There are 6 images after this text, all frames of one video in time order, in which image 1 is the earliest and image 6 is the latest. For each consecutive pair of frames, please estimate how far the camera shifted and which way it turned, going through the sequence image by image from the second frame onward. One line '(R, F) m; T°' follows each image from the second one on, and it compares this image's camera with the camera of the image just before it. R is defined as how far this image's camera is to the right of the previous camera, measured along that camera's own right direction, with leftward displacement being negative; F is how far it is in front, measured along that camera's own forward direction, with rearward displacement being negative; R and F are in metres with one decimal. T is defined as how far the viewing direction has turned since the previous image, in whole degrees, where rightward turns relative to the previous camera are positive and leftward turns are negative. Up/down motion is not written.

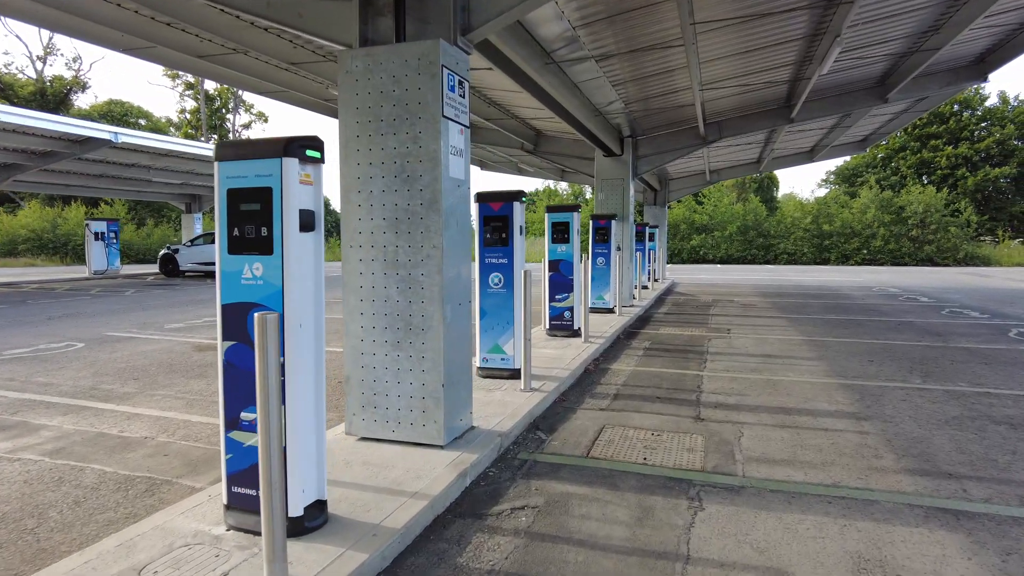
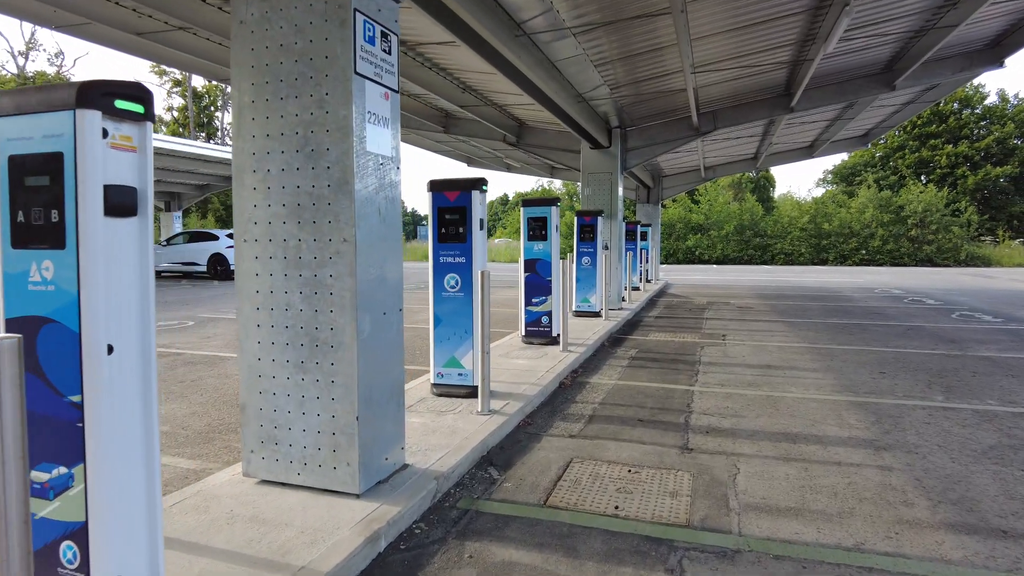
(+0.3, +0.9) m; 0°
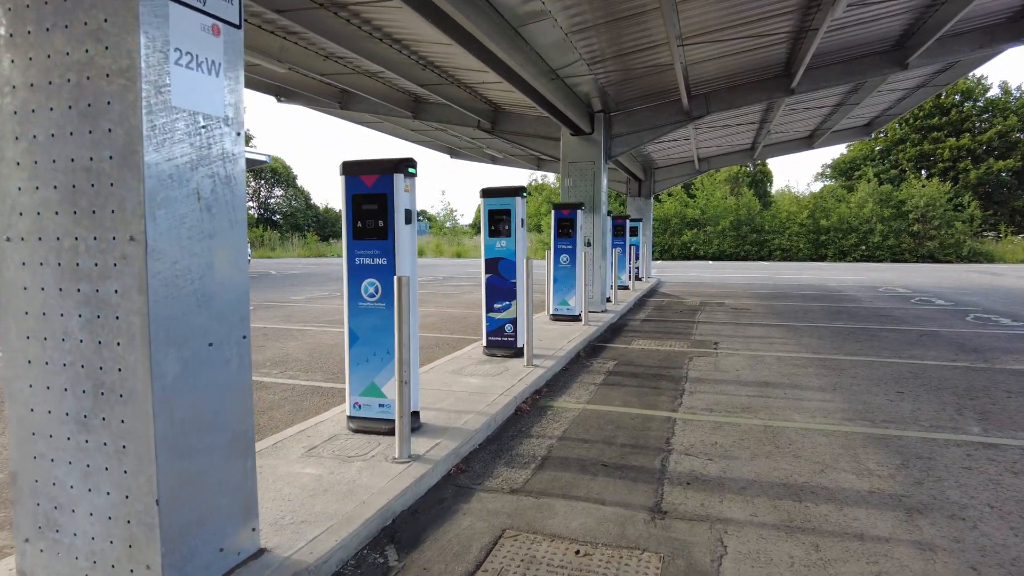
(+0.4, +1.1) m; 0°
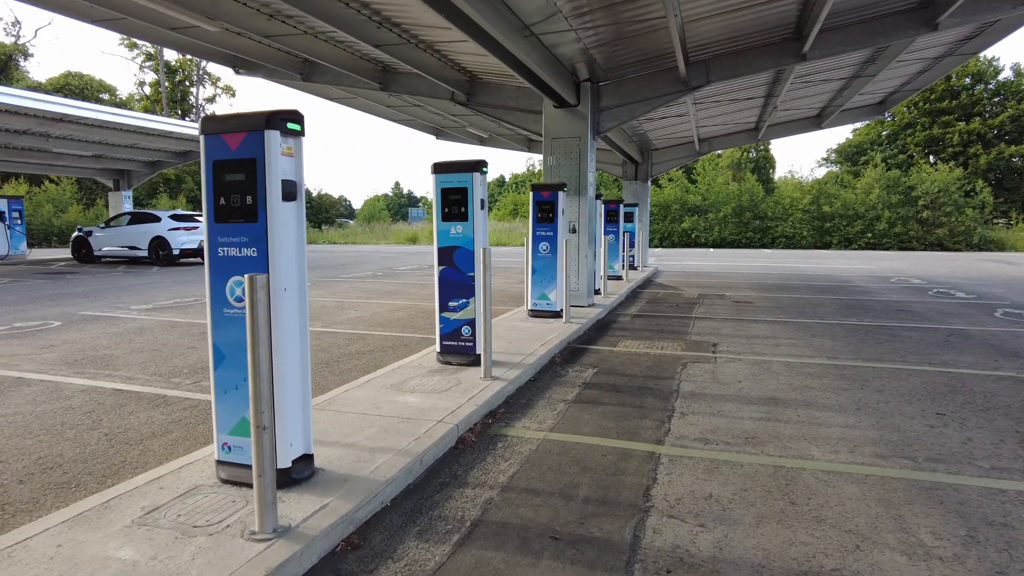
(+0.4, +1.2) m; 0°
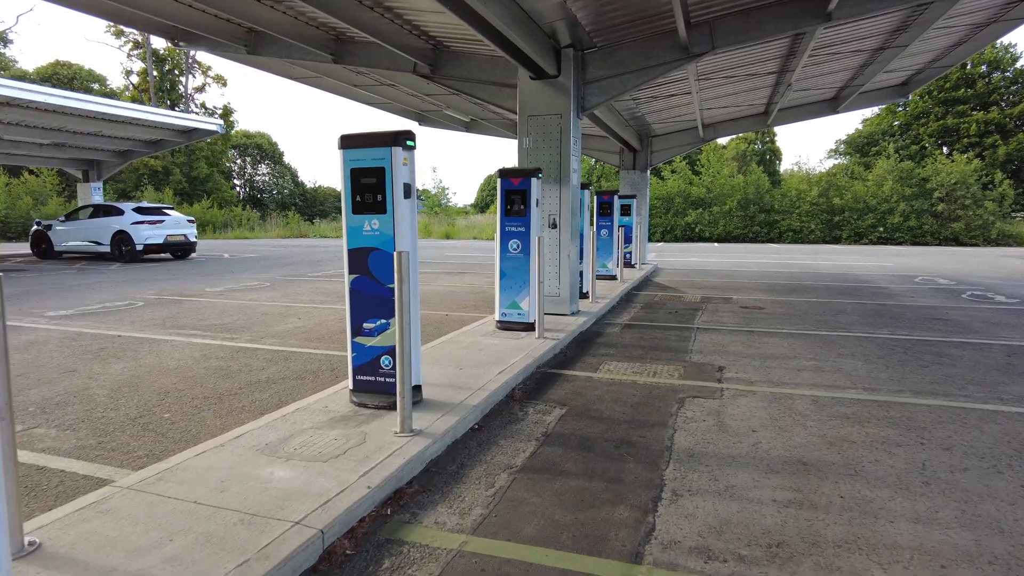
(+0.5, +1.5) m; 0°
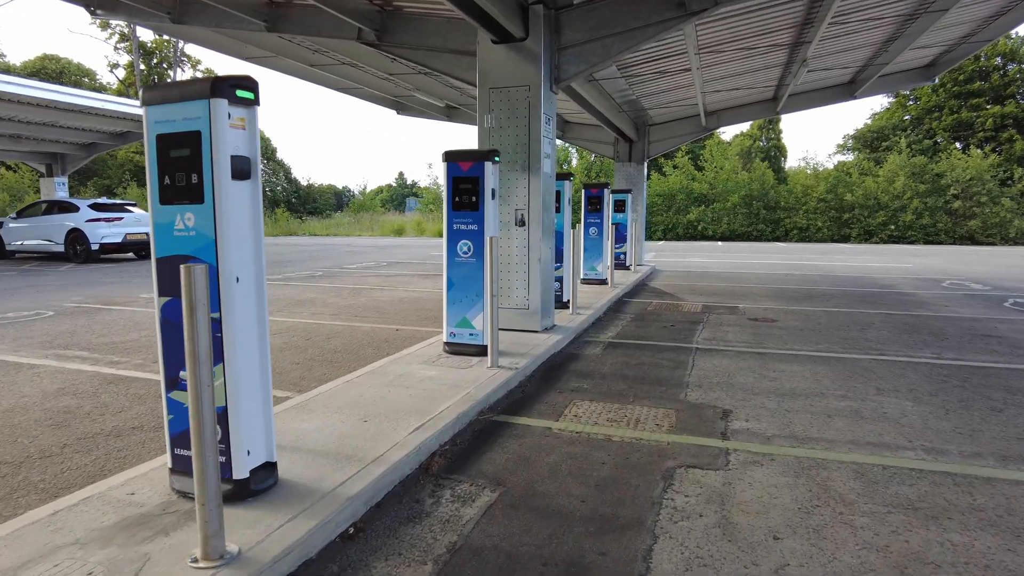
(+0.5, +1.5) m; 0°
